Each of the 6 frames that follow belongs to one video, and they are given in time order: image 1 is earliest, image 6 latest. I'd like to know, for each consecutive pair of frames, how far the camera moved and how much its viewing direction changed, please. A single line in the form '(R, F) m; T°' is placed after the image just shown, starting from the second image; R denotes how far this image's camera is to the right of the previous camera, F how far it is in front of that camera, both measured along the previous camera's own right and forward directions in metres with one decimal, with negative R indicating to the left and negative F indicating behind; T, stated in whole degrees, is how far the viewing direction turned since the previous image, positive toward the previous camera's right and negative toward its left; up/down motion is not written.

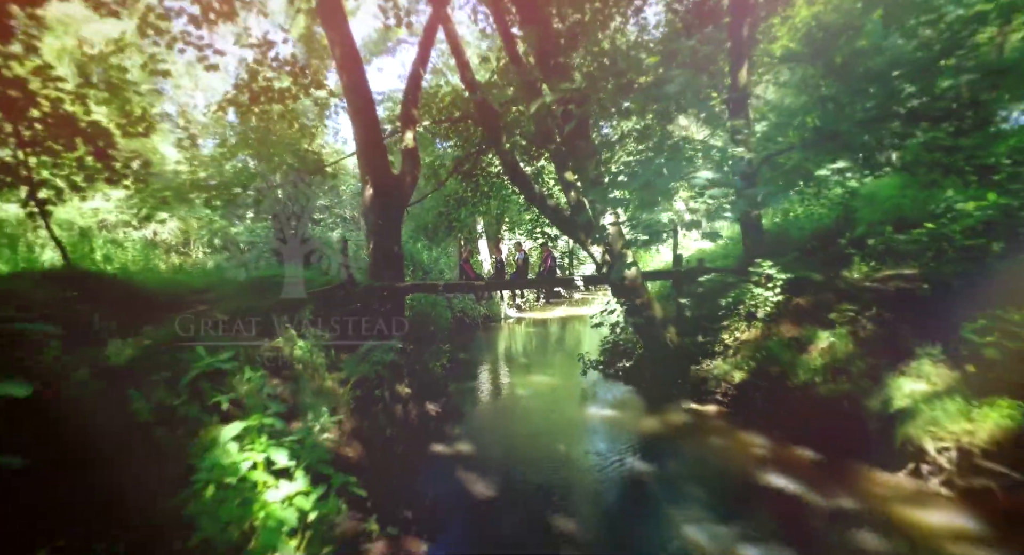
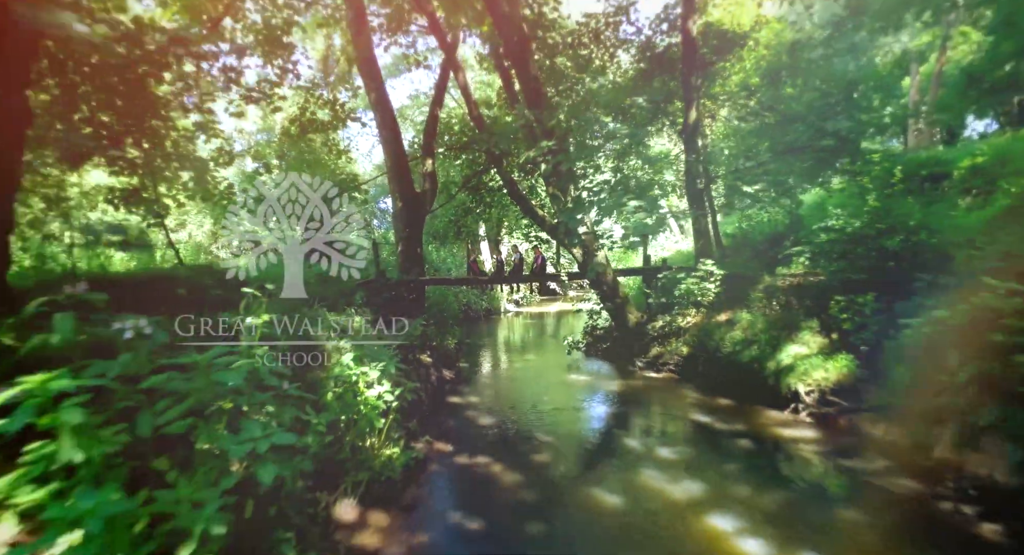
(0.0, -1.7) m; 0°
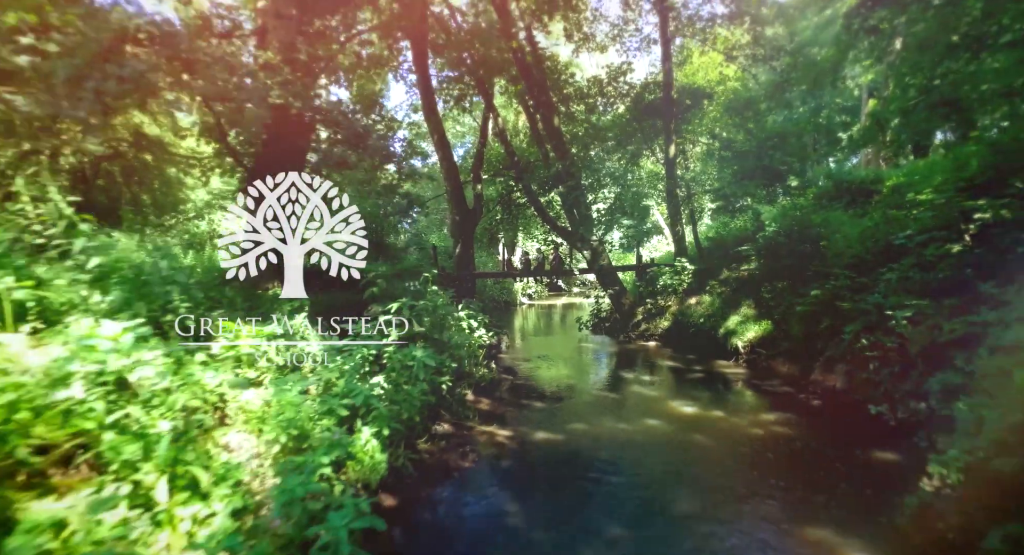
(-0.6, -2.7) m; 0°
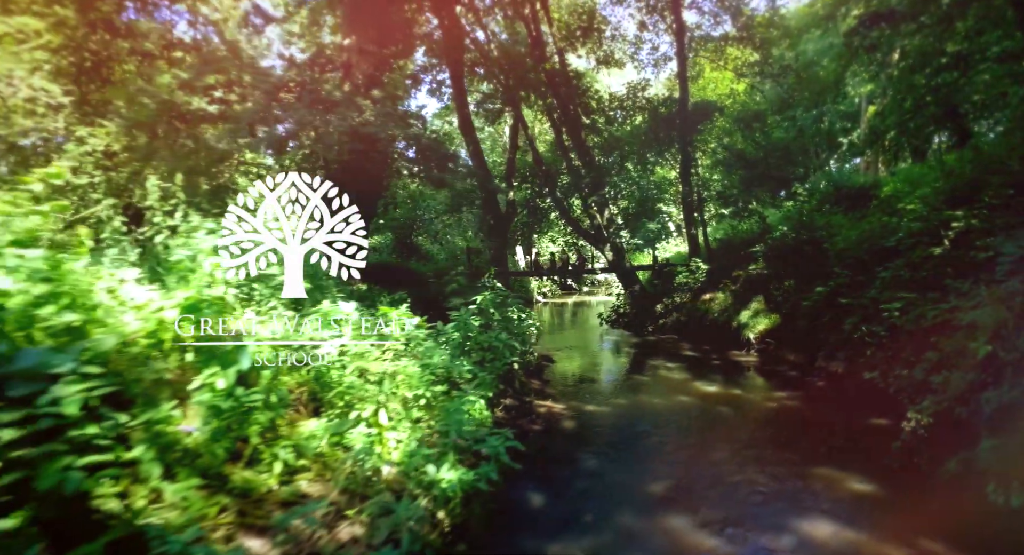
(-0.7, -0.9) m; 0°
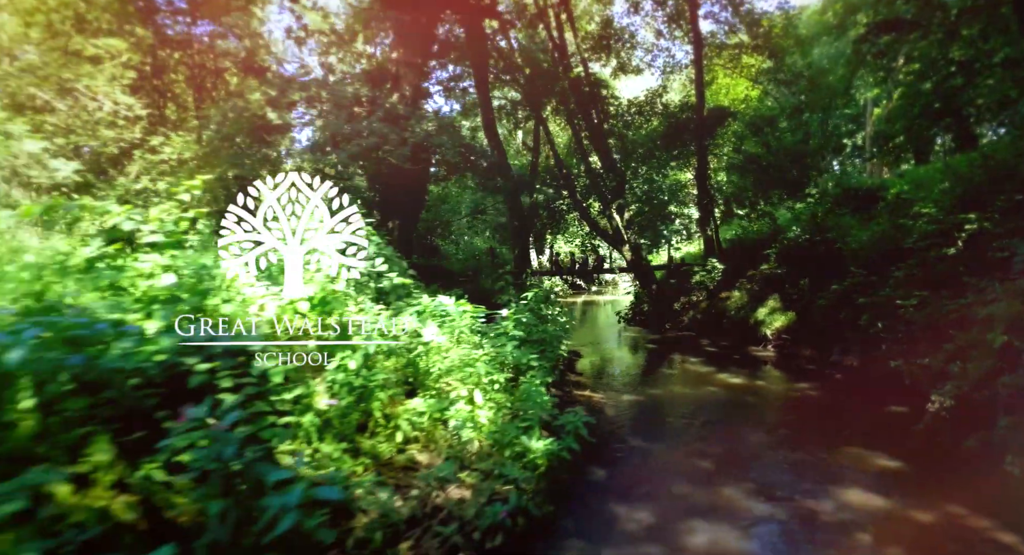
(-0.5, -0.4) m; 0°
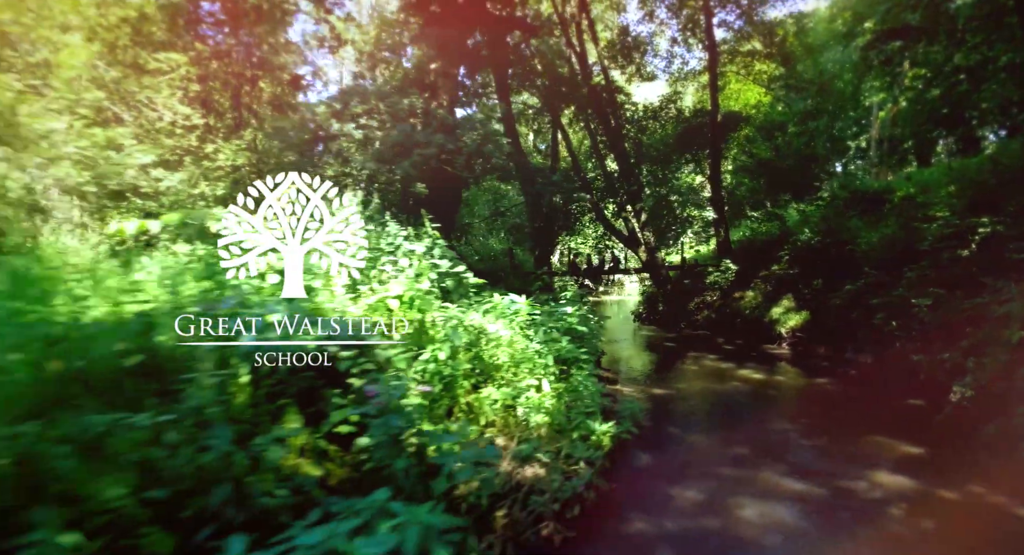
(-0.5, -0.3) m; 0°
